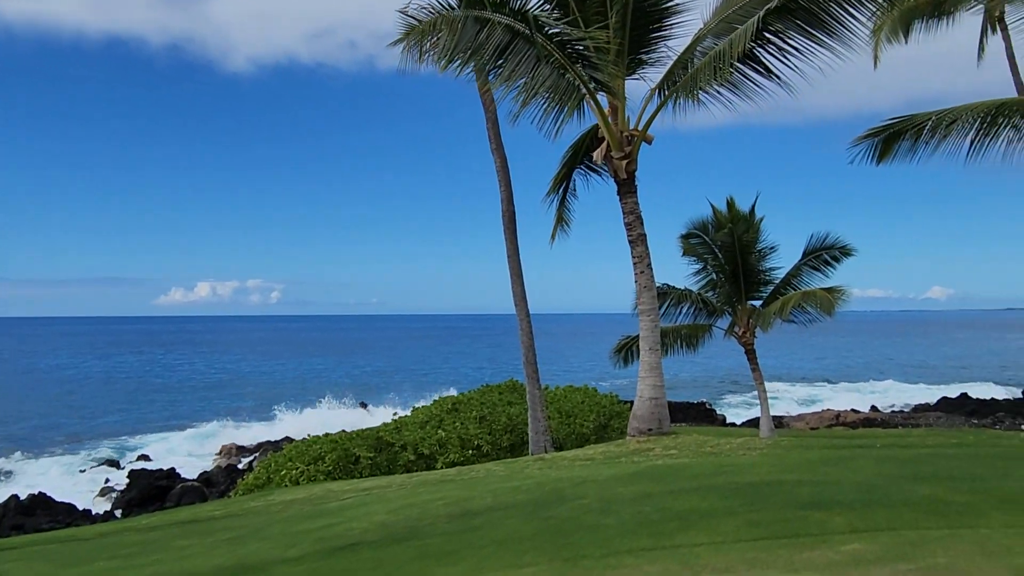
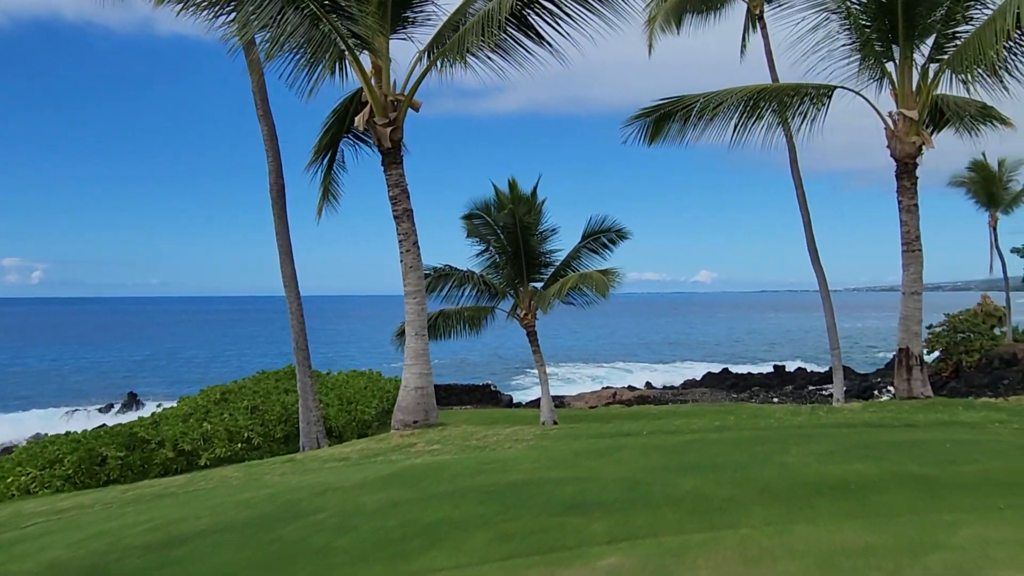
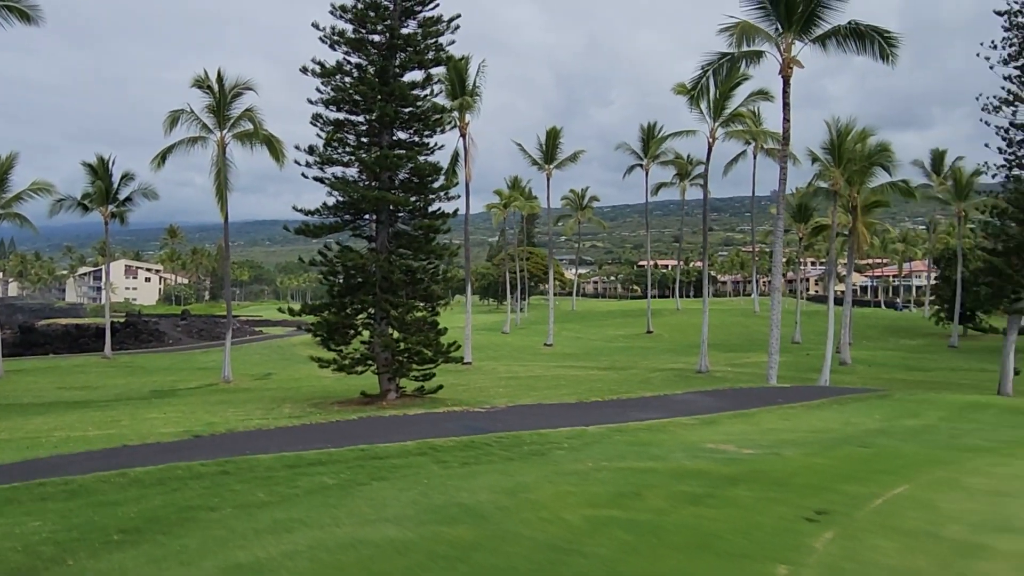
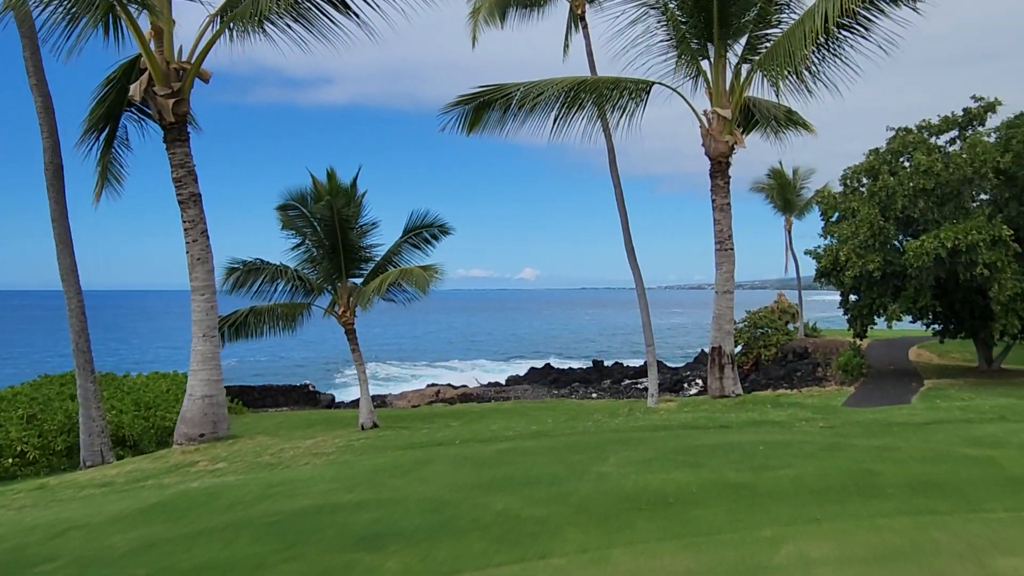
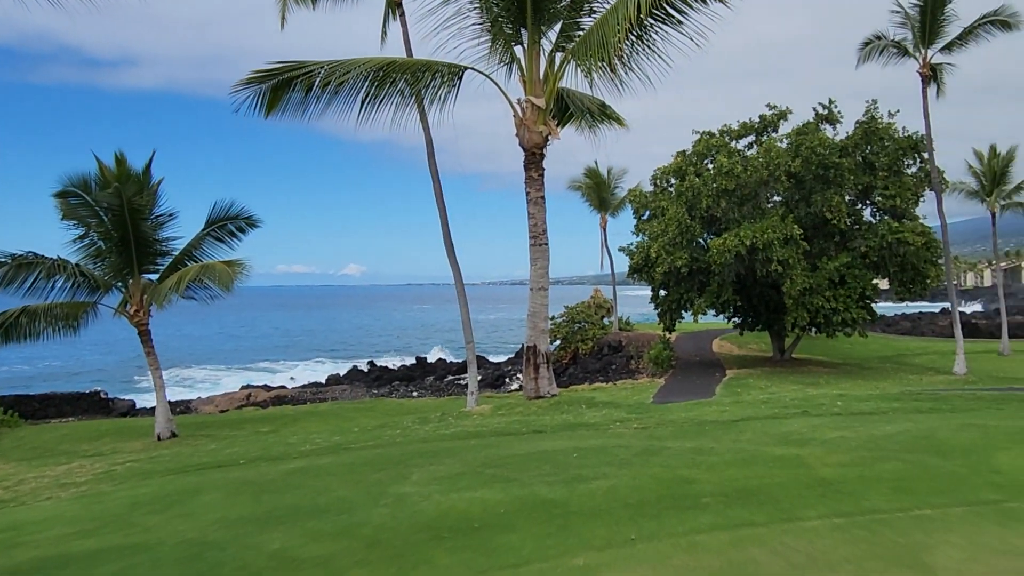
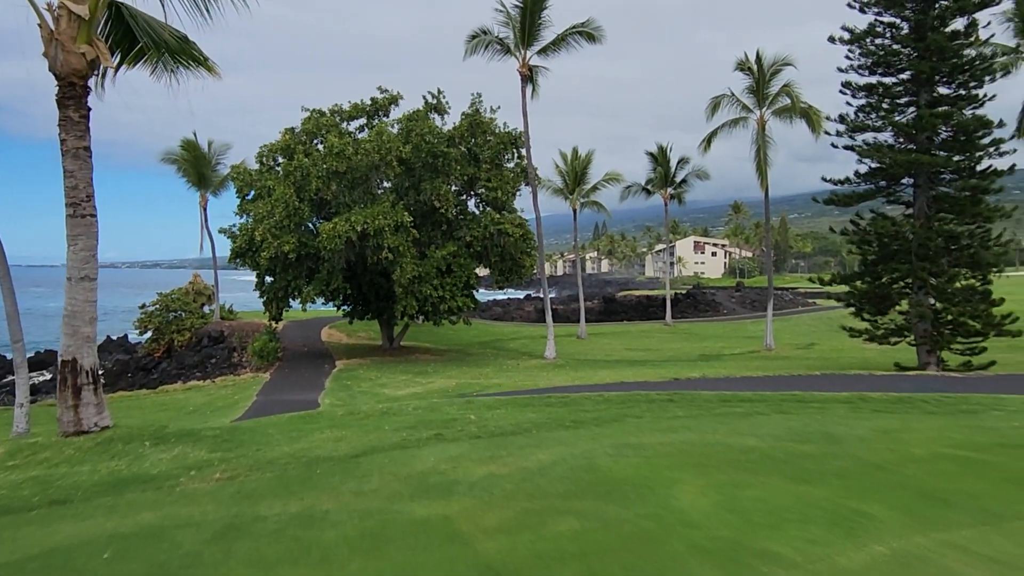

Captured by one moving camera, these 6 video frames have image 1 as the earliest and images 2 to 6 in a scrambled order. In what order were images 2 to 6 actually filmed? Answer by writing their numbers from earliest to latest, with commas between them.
2, 4, 5, 6, 3
